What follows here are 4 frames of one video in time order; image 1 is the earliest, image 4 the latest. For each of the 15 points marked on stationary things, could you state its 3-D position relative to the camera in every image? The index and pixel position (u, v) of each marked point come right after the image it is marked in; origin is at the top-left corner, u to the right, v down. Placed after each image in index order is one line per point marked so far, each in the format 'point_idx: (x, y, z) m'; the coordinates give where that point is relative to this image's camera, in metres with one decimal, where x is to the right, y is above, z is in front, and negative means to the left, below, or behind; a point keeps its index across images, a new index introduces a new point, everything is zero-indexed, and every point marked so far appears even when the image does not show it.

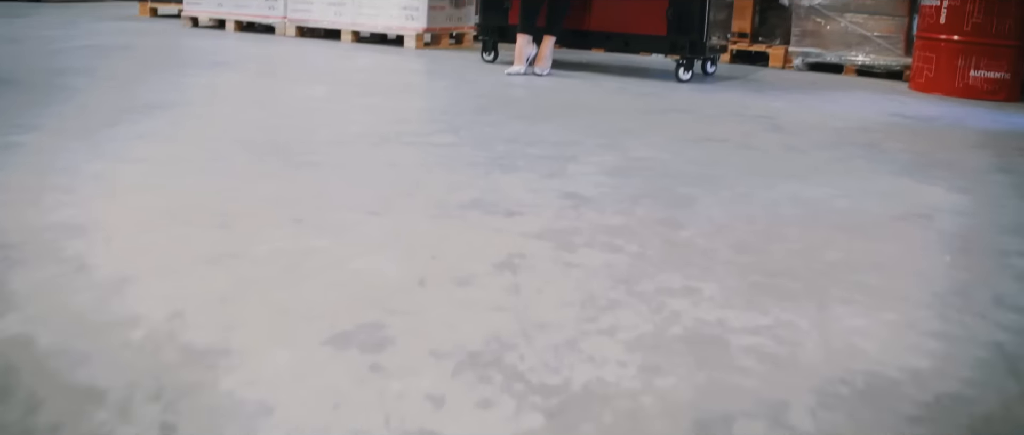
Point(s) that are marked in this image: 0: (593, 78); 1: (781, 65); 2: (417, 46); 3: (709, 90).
0: (+0.3, +0.5, +3.1) m
1: (+1.3, +0.7, +4.0) m
2: (-0.4, +0.8, +4.1) m
3: (+0.6, +0.4, +2.8) m
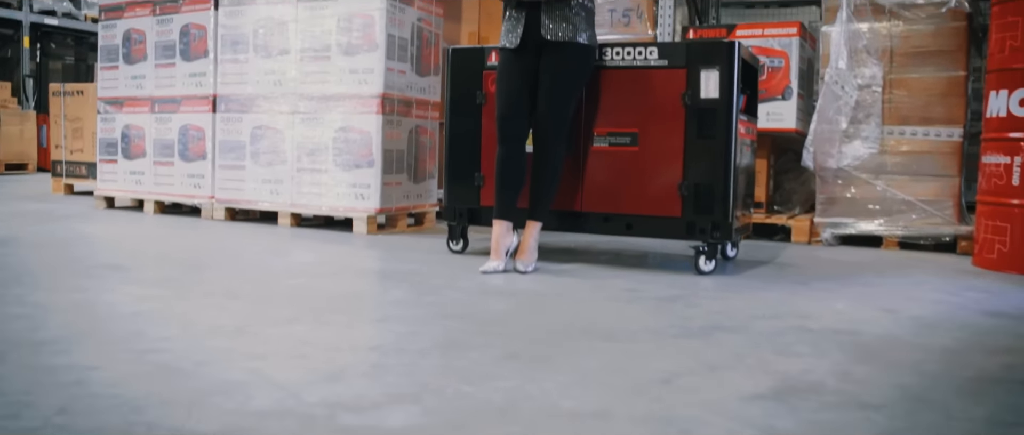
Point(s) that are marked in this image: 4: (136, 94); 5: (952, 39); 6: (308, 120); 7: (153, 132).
0: (+0.2, -0.2, +2.4) m
1: (+1.2, -0.1, +3.4) m
2: (-0.6, 0.0, +3.4) m
3: (+0.6, -0.2, +2.2) m
4: (-1.8, +0.6, +4.2) m
5: (+1.6, +0.7, +3.3) m
6: (-0.8, +0.4, +3.6) m
7: (-1.7, +0.4, +4.1) m
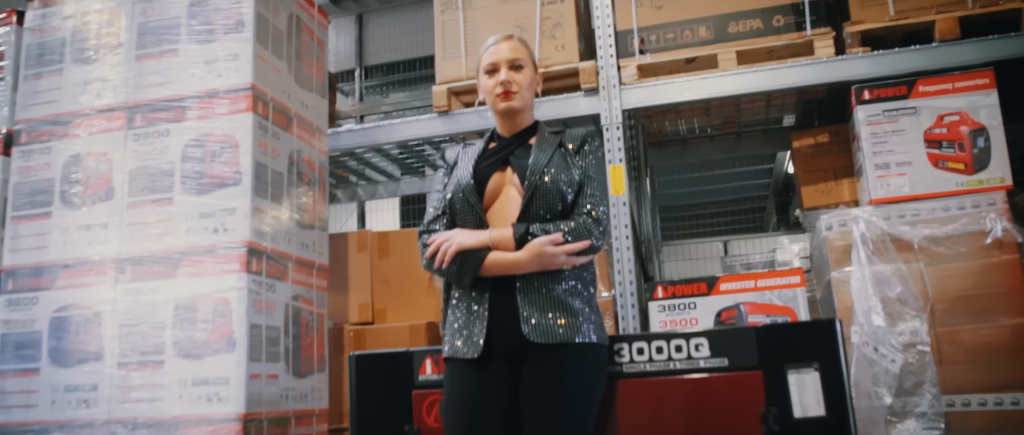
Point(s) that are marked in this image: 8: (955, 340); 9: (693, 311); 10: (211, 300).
0: (+0.2, -0.8, +1.3) m
1: (+1.0, -1.0, +2.4) m
2: (-0.7, -1.0, +2.2) m
3: (+0.6, -0.8, +1.1) m
4: (-2.1, -0.7, +2.9) m
5: (+1.4, -0.2, +2.5) m
6: (-1.0, -0.6, +2.4) m
7: (-2.0, -0.8, +2.8) m
8: (+1.3, -0.4, +2.5) m
9: (+0.6, -0.3, +2.8) m
10: (-0.8, -0.2, +2.4) m
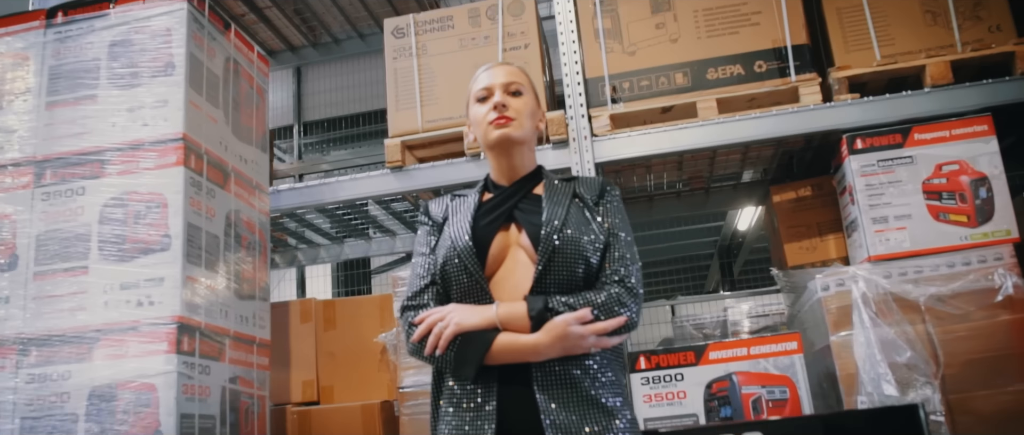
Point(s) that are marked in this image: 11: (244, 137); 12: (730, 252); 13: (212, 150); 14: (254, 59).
0: (+0.2, -0.9, +1.0) m
1: (+0.9, -1.1, +2.2) m
2: (-0.7, -1.2, +1.7) m
3: (+0.7, -0.8, +0.8) m
4: (-2.2, -0.9, +2.4) m
5: (+1.3, -0.3, +2.3) m
6: (-1.1, -0.8, +1.9) m
7: (-2.0, -1.0, +2.3) m
8: (+1.2, -0.5, +2.3) m
9: (+0.5, -0.5, +2.6) m
10: (-0.9, -0.4, +2.0) m
11: (-0.8, +0.2, +2.6) m
12: (+1.5, -0.2, +6.0) m
13: (-0.8, +0.2, +2.4) m
14: (-0.8, +0.5, +2.7) m
